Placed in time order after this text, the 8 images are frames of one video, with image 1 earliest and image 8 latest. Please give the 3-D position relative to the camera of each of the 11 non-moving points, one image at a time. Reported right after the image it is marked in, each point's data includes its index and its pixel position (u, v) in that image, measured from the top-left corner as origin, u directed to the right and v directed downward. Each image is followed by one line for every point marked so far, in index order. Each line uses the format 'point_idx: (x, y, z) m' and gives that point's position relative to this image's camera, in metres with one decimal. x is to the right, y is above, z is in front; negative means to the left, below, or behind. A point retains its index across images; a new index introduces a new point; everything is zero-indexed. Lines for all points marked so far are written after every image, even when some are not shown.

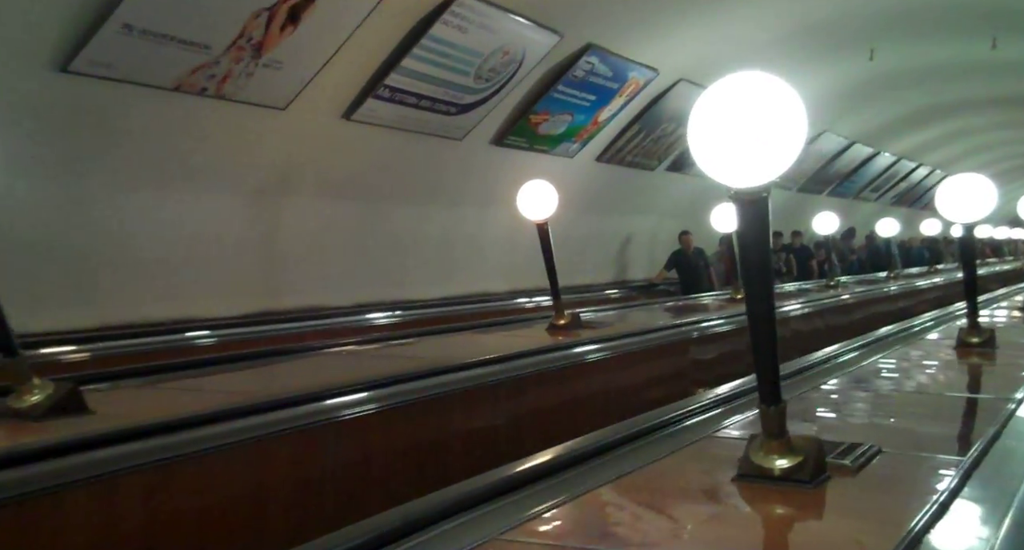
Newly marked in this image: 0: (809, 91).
0: (+3.5, +2.2, +9.0) m
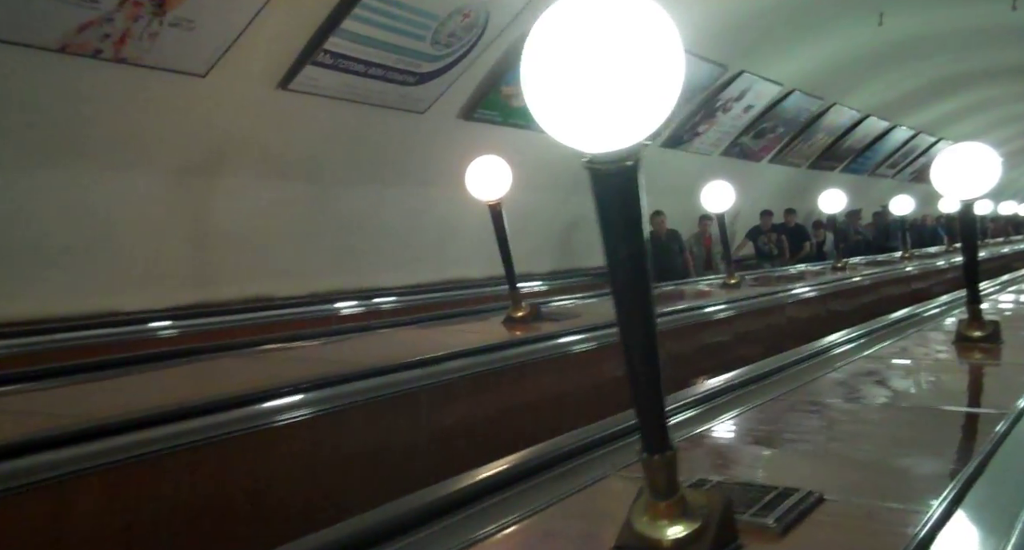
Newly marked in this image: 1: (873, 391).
0: (+3.3, +2.4, +8.4) m
1: (+1.5, -0.4, +3.1) m
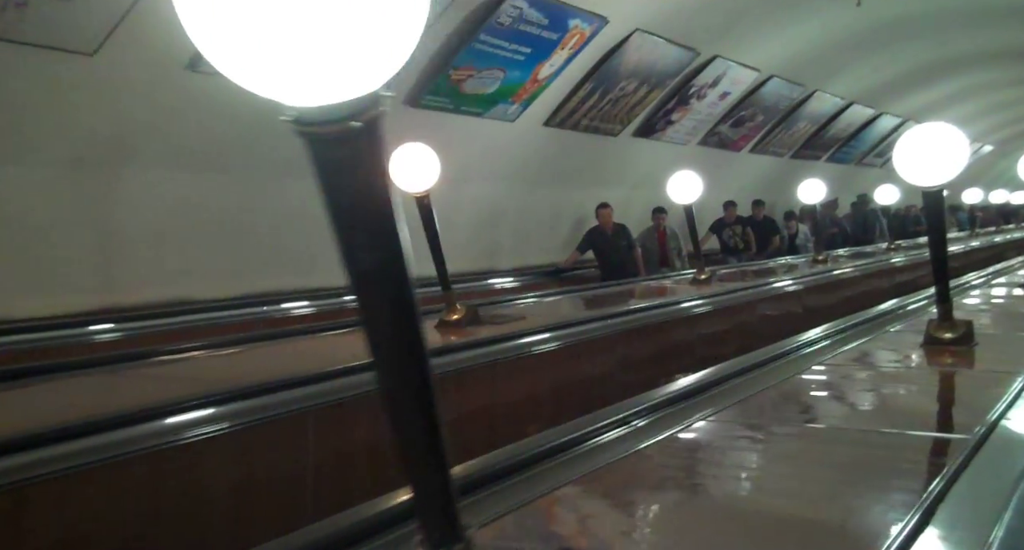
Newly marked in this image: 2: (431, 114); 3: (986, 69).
0: (+2.9, +2.5, +8.1) m
1: (+1.1, -0.4, +2.7) m
2: (-0.6, +1.2, +5.6) m
3: (+7.3, +3.2, +11.7) m
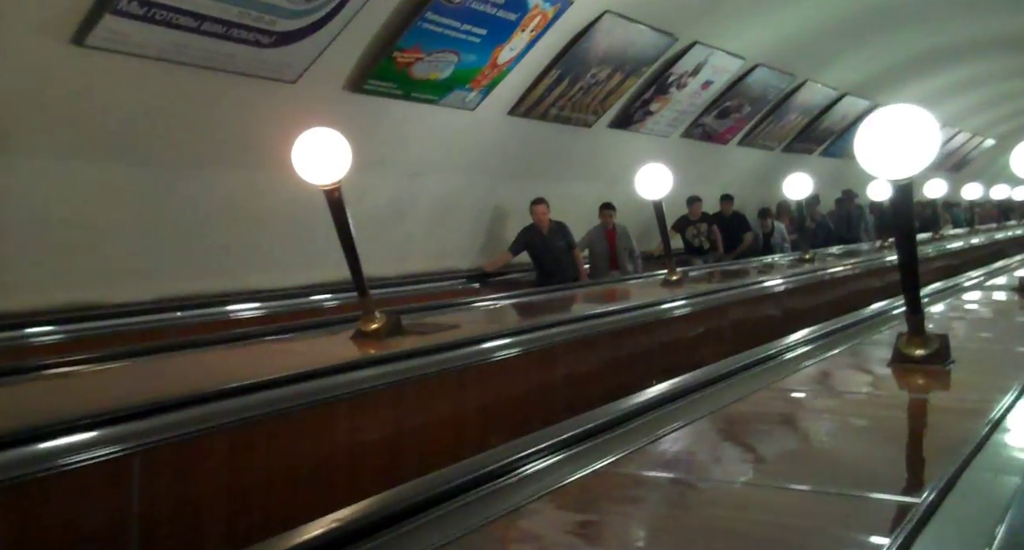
0: (+2.6, +2.5, +7.6) m
1: (+0.8, -0.5, +2.3) m
2: (-0.9, +1.2, +5.1) m
3: (+7.0, +3.2, +11.3) m
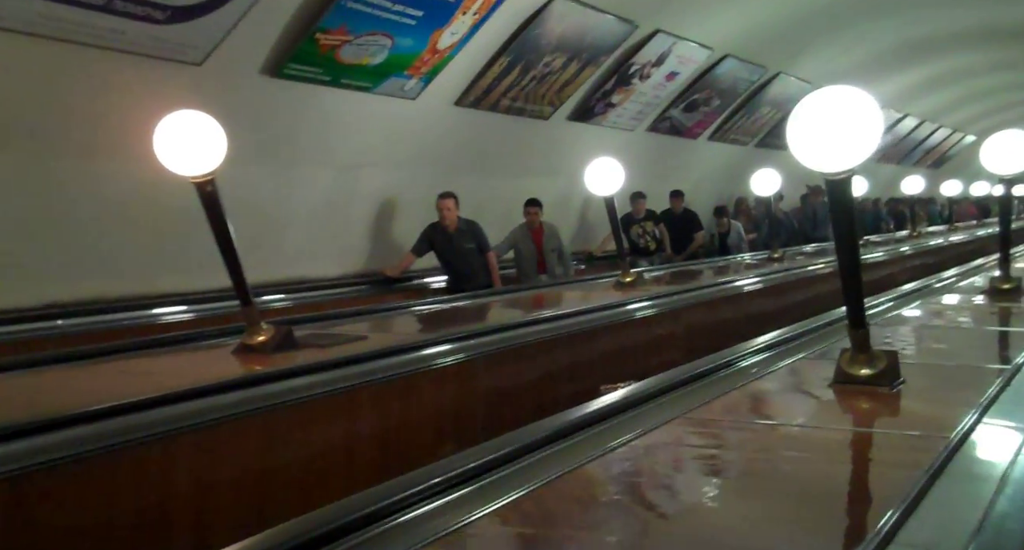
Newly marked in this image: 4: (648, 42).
0: (+2.2, +2.5, +7.3) m
1: (+0.5, -0.5, +1.9) m
2: (-1.3, +1.2, +4.7) m
3: (+6.5, +3.2, +11.0) m
4: (+1.2, +2.1, +6.8) m
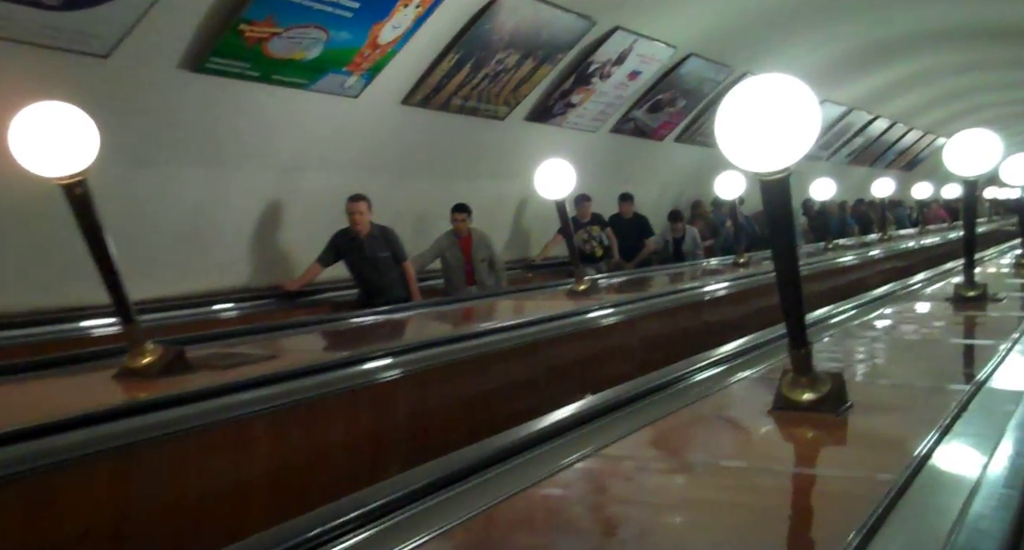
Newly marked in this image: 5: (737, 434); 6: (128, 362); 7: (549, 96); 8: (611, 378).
0: (+1.8, +2.4, +7.1) m
1: (+0.2, -0.5, +1.7) m
2: (-1.7, +1.1, +4.4) m
3: (+6.0, +3.2, +10.9) m
4: (+0.8, +2.0, +6.6) m
5: (+0.6, -0.4, +2.0) m
6: (-1.3, -0.3, +2.6) m
7: (+0.3, +1.6, +6.8) m
8: (+0.6, -0.6, +4.5) m
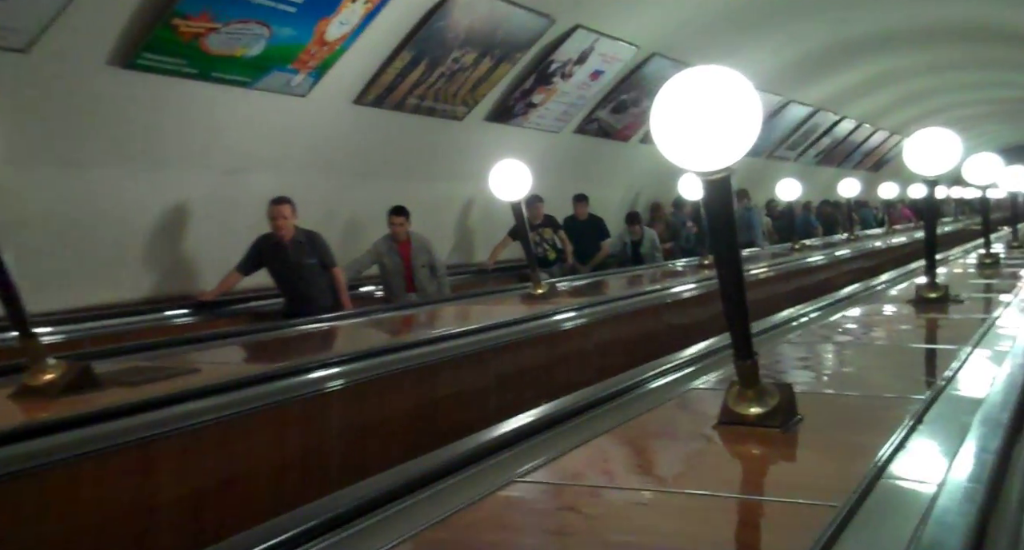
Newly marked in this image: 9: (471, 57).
0: (+1.4, +2.4, +6.9) m
1: (0.0, -0.5, +1.5) m
2: (-1.9, +1.1, +4.2) m
3: (+5.5, +3.1, +10.9) m
4: (+0.5, +2.0, +6.5) m
5: (+0.4, -0.5, +1.9) m
6: (-1.5, -0.3, +2.4) m
7: (0.0, +1.6, +6.7) m
8: (+0.3, -0.6, +4.4) m
9: (-0.3, +1.7, +5.9) m
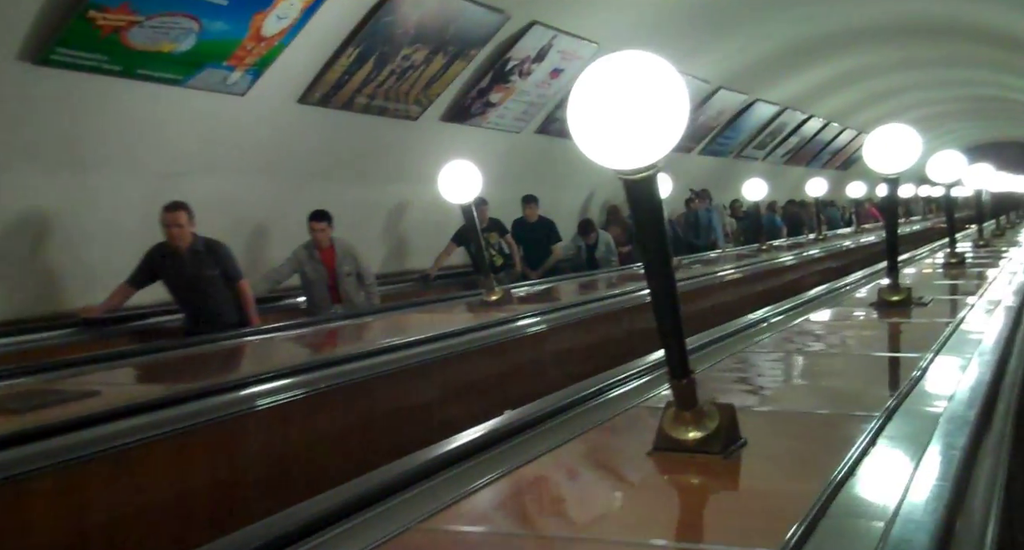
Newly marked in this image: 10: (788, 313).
0: (+1.0, +2.4, +6.8) m
1: (-0.2, -0.6, +1.3) m
2: (-2.2, +1.0, +3.9) m
3: (+5.0, +3.2, +10.8) m
4: (+0.1, +2.0, +6.3) m
5: (+0.2, -0.5, +1.6) m
6: (-1.7, -0.4, +2.1) m
7: (-0.4, +1.5, +6.5) m
8: (0.0, -0.7, +4.1) m
9: (-0.7, +1.6, +5.6) m
10: (+1.7, -0.2, +4.8) m
